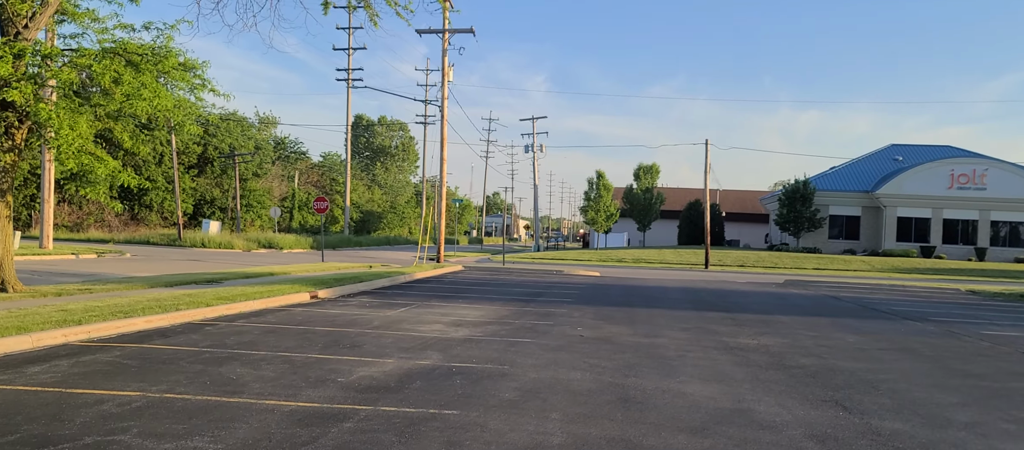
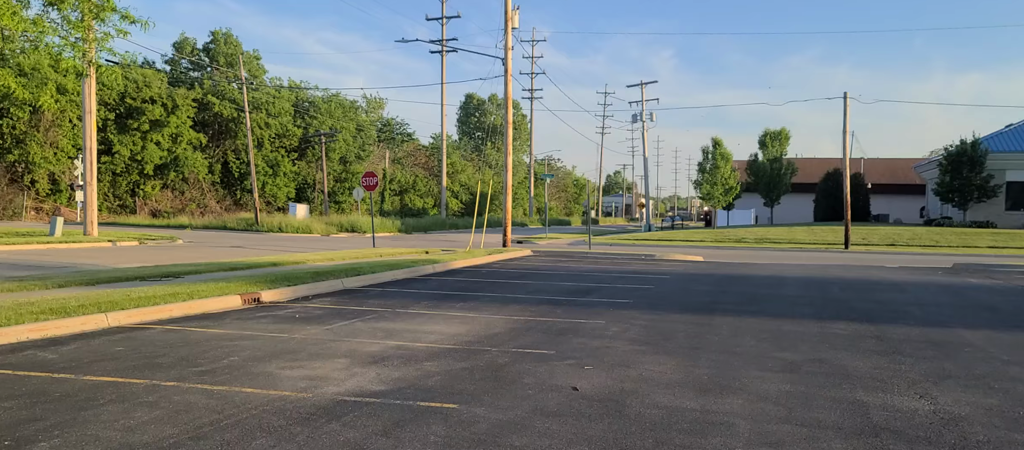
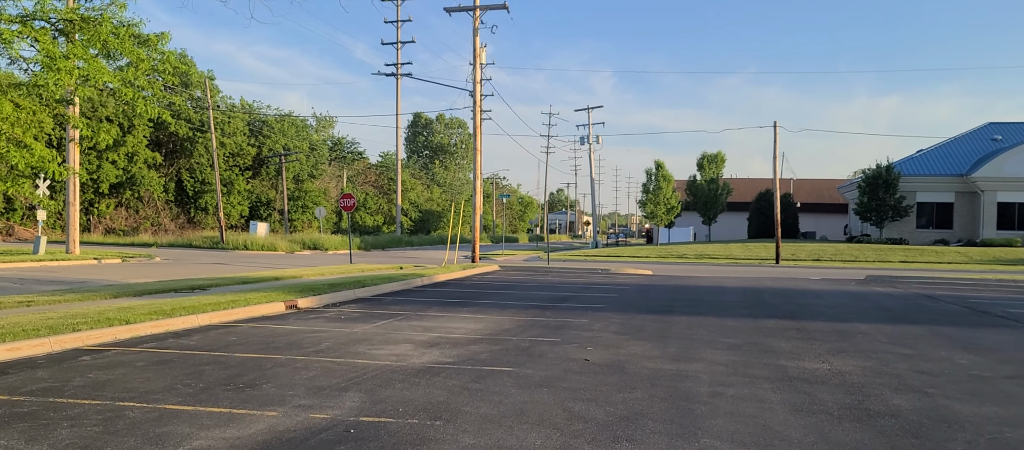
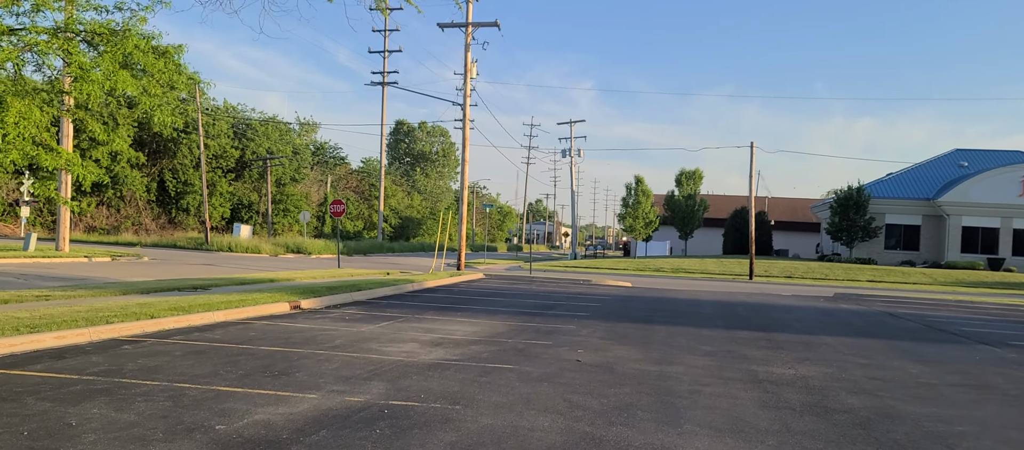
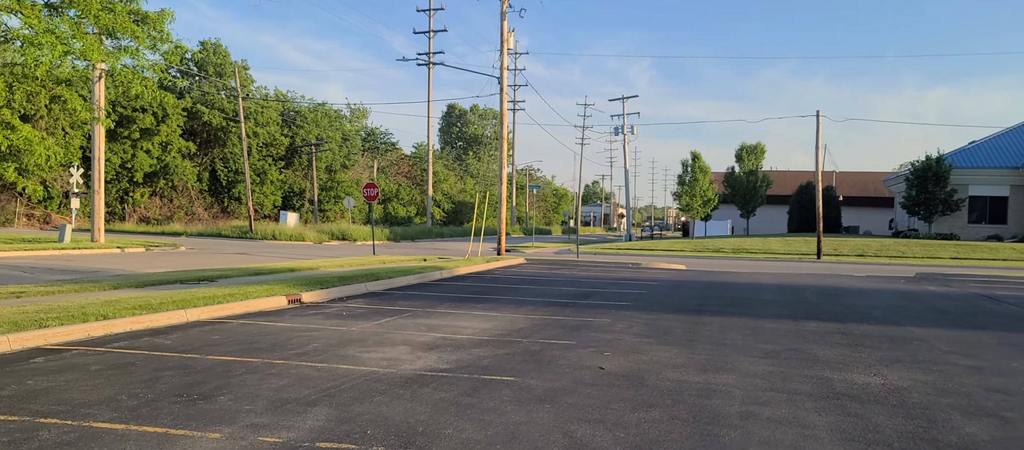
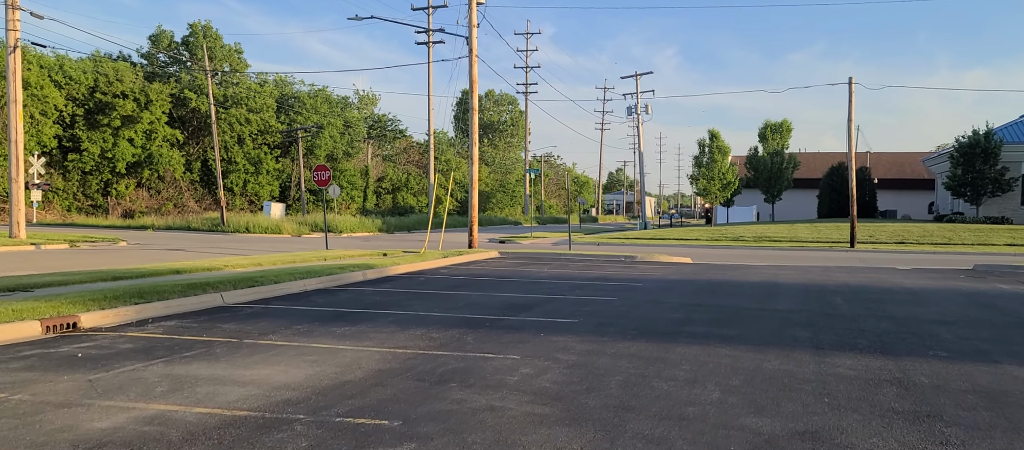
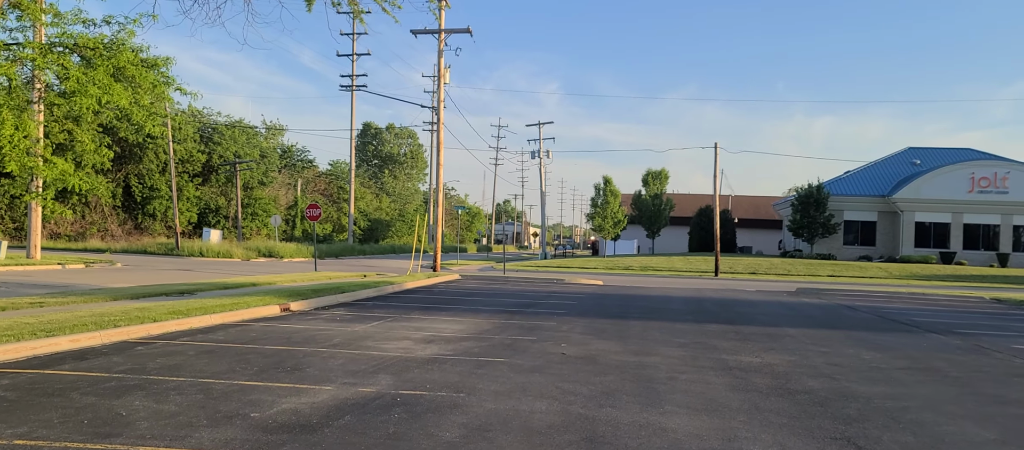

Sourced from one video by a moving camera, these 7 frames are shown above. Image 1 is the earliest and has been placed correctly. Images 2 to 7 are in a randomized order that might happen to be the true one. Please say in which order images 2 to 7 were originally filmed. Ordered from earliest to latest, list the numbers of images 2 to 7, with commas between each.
7, 4, 3, 5, 2, 6
